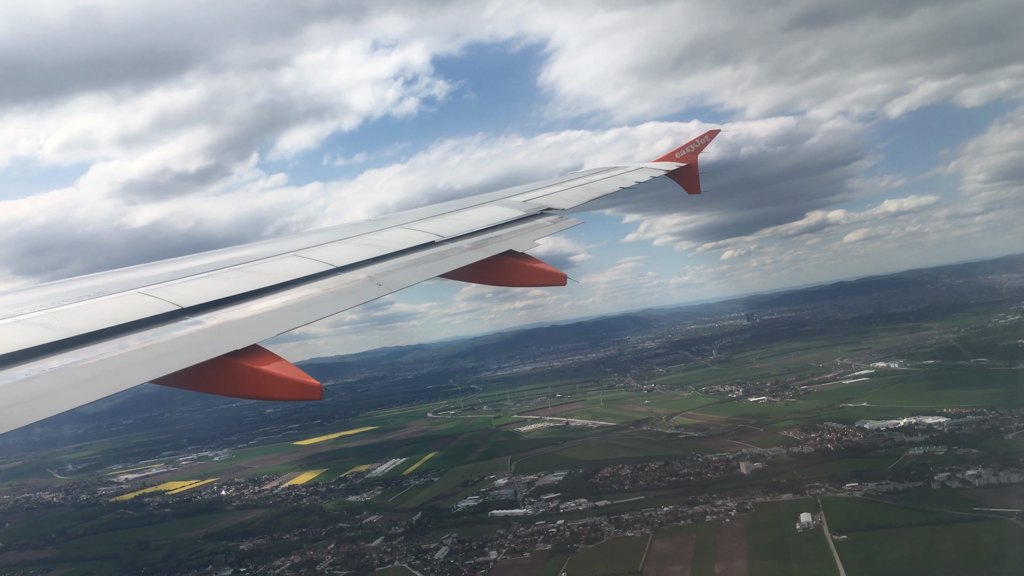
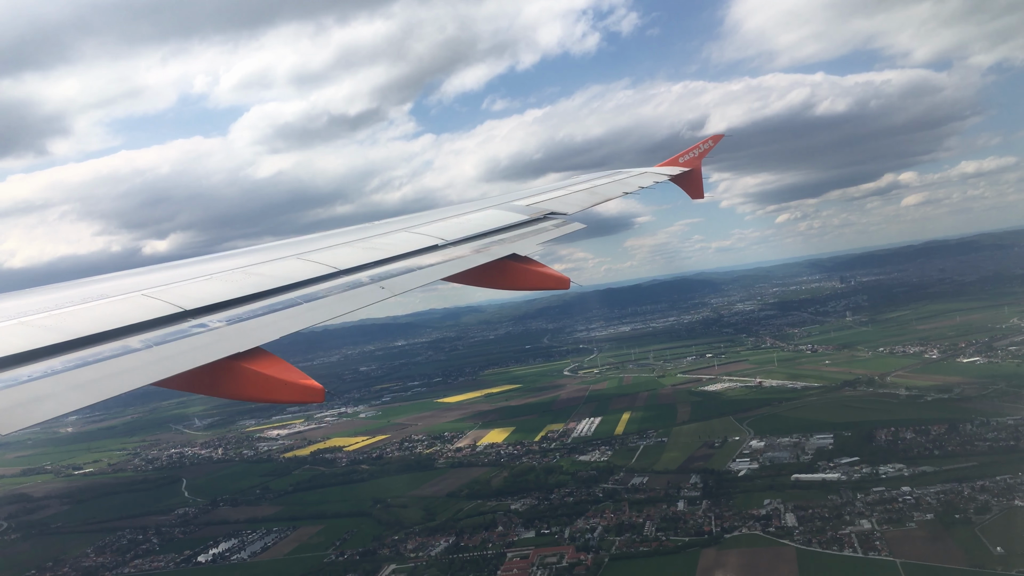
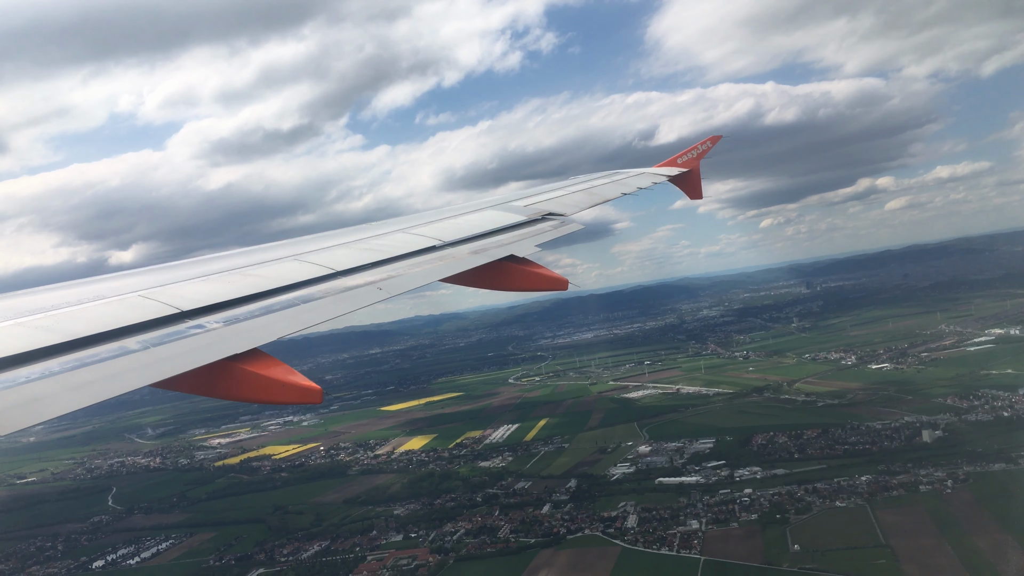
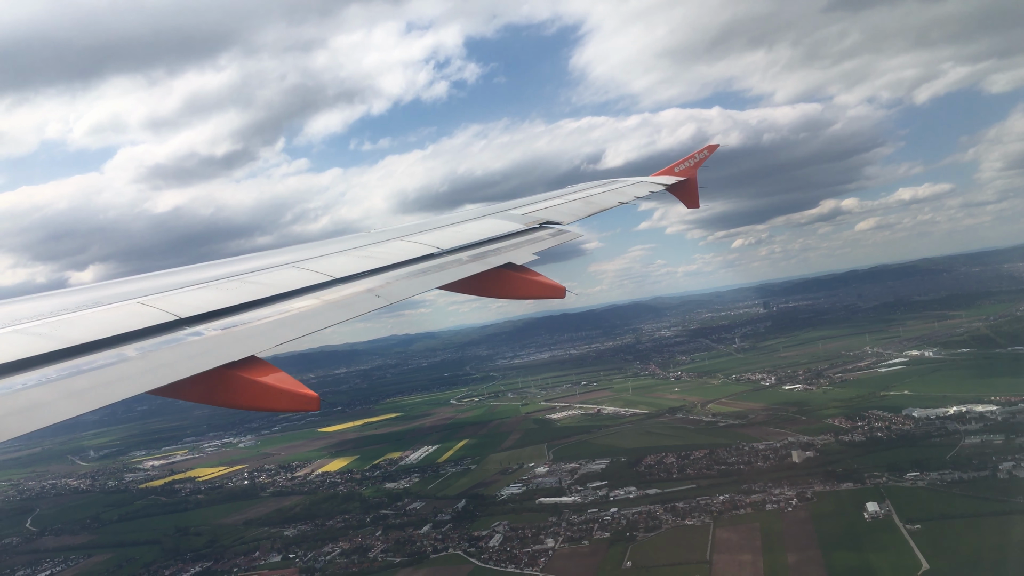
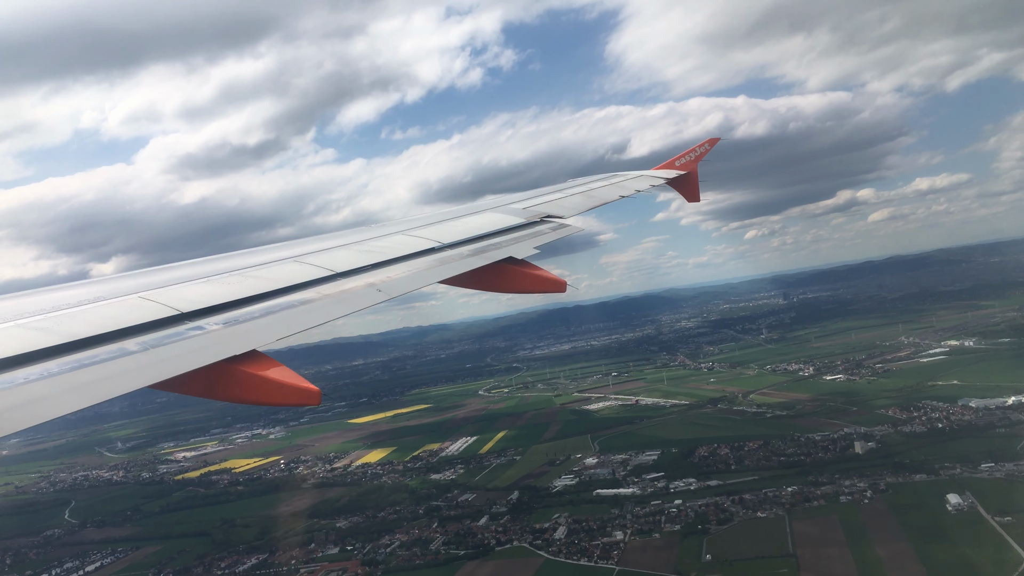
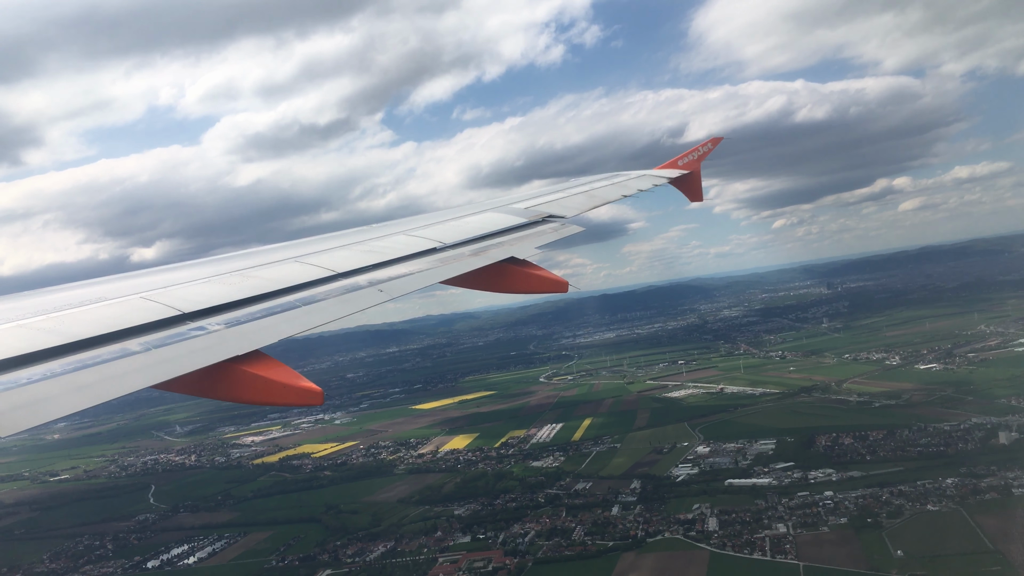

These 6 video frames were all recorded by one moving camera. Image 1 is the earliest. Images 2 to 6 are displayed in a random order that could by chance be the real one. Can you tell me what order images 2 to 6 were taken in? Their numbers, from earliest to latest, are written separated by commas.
4, 5, 3, 6, 2
